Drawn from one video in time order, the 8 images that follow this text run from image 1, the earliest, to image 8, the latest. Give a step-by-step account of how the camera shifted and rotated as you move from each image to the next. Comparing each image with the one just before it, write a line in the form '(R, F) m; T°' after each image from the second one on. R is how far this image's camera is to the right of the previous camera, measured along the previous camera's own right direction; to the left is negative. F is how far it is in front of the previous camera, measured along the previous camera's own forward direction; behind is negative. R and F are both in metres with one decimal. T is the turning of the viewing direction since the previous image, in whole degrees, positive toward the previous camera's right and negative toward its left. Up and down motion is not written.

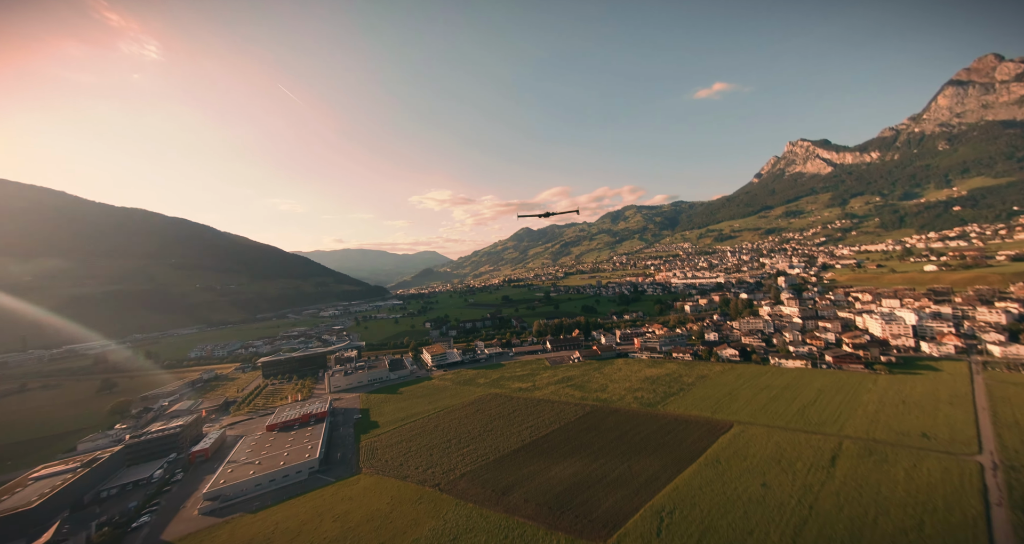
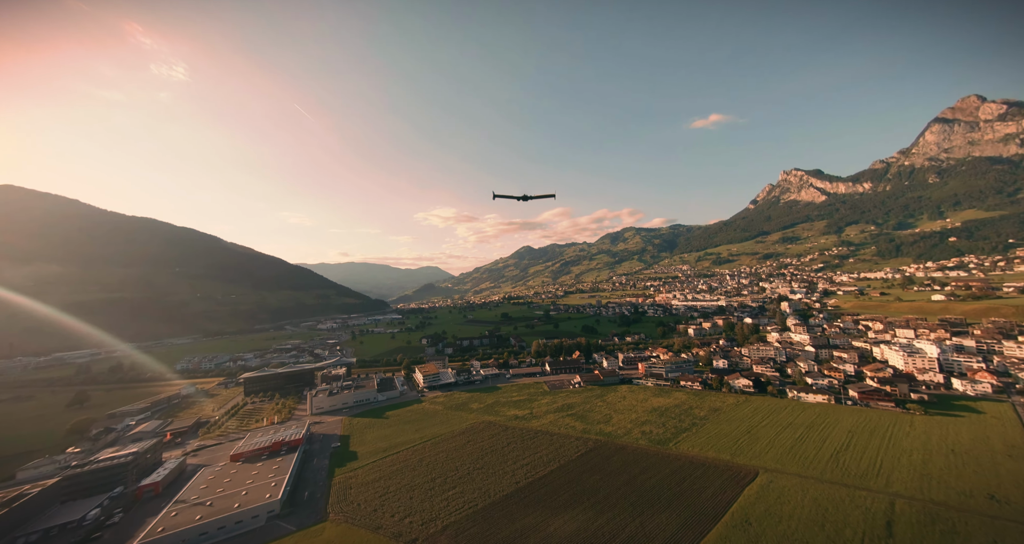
(+0.1, +2.3) m; 0°
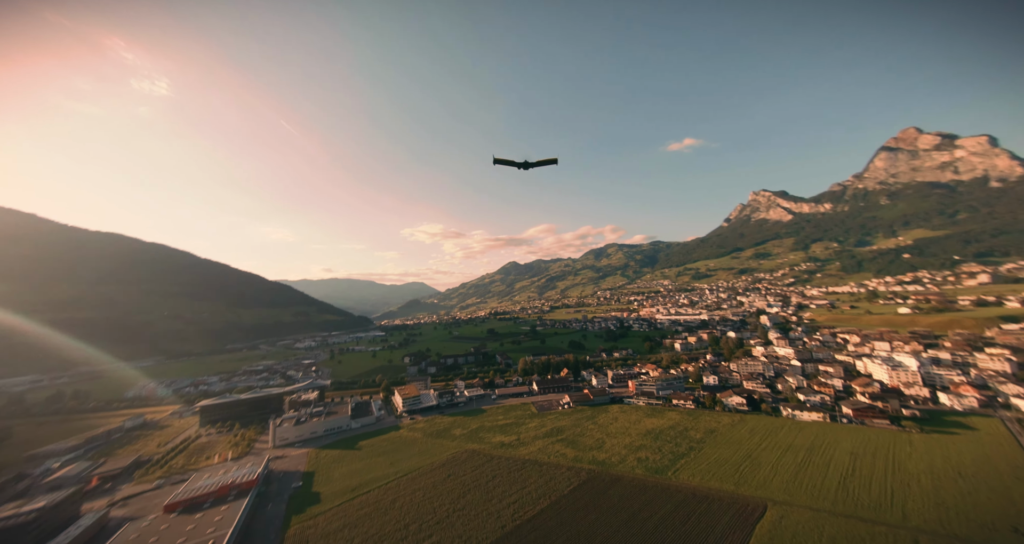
(+0.1, +2.0) m; +2°
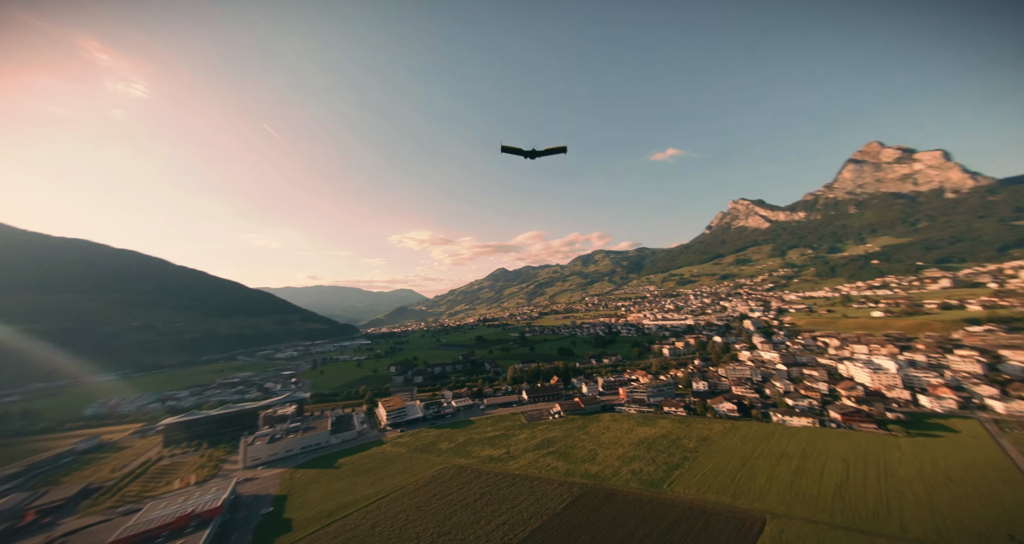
(-0.1, +1.0) m; +2°
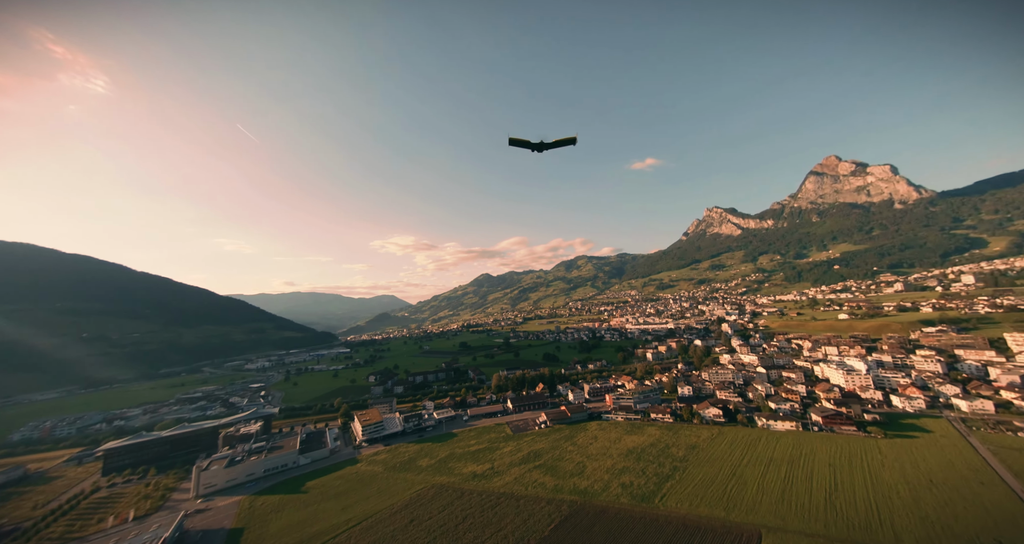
(-0.3, +1.4) m; +3°
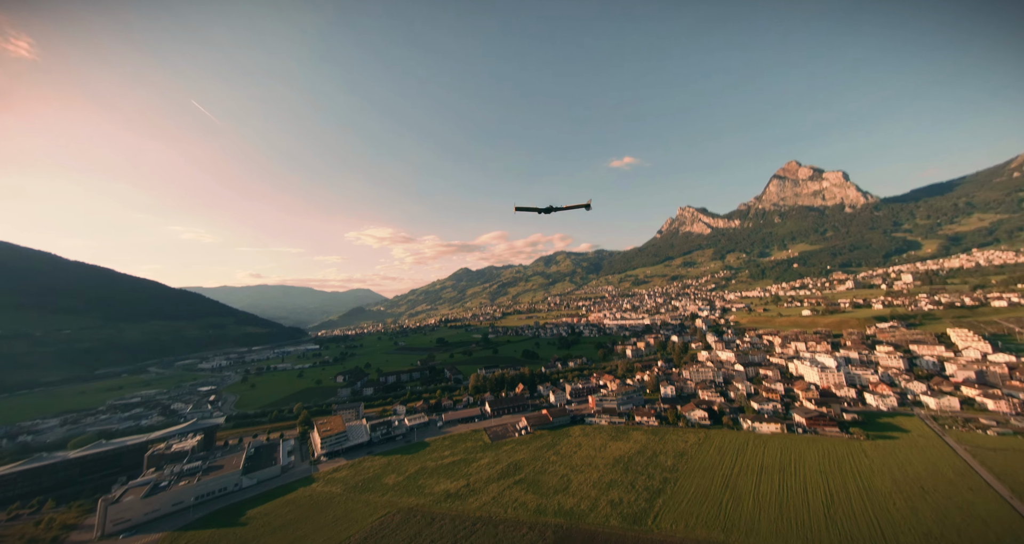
(-0.4, +3.2) m; +4°
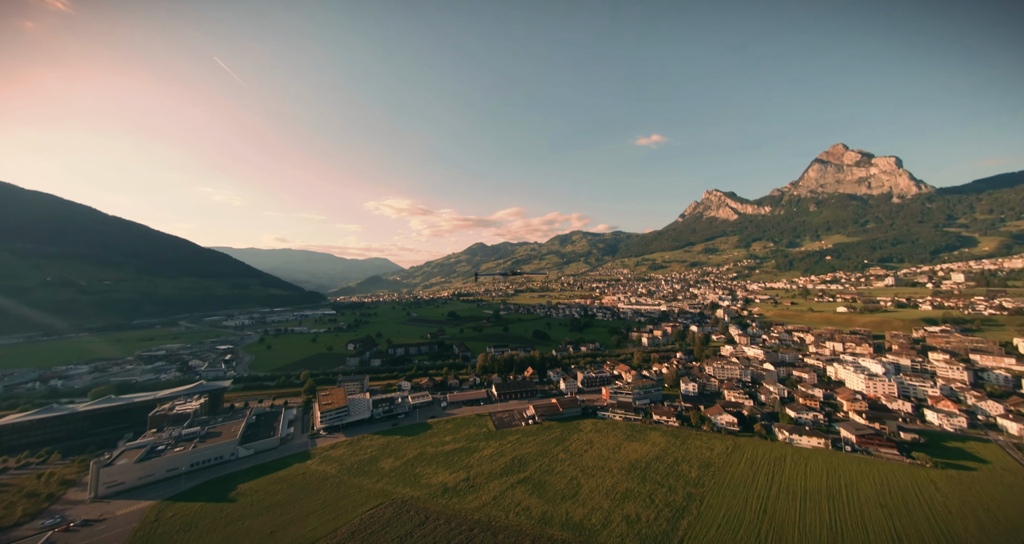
(+0.2, +3.7) m; -3°
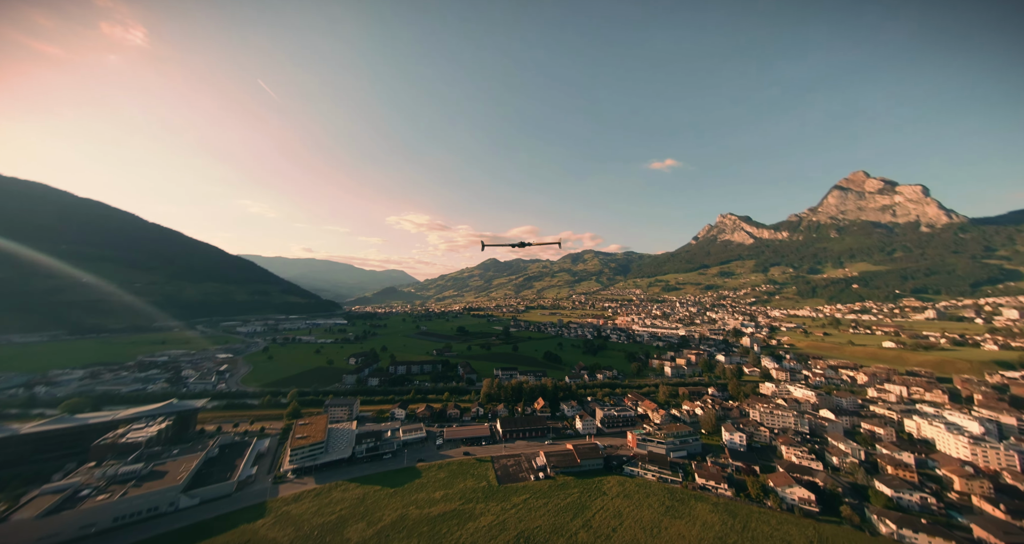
(+0.2, +6.3) m; -3°
